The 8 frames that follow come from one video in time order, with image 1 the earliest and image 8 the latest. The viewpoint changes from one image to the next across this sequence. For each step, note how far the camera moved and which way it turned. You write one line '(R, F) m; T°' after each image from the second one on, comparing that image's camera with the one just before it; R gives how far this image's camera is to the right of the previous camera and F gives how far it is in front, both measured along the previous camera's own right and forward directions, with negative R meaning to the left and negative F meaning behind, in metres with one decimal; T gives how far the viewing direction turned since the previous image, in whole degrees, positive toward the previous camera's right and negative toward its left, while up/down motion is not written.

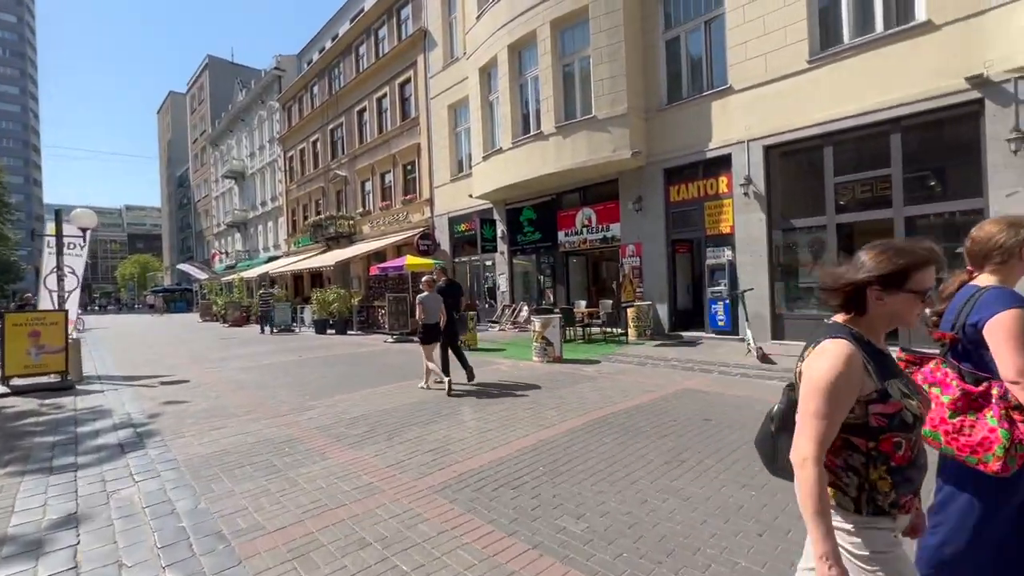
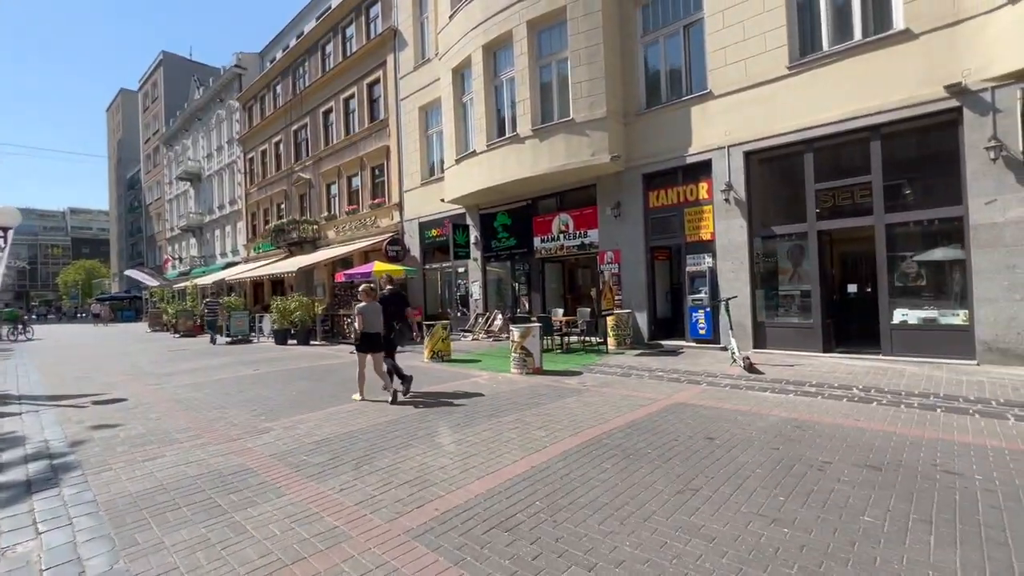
(-0.2, +0.6) m; +4°
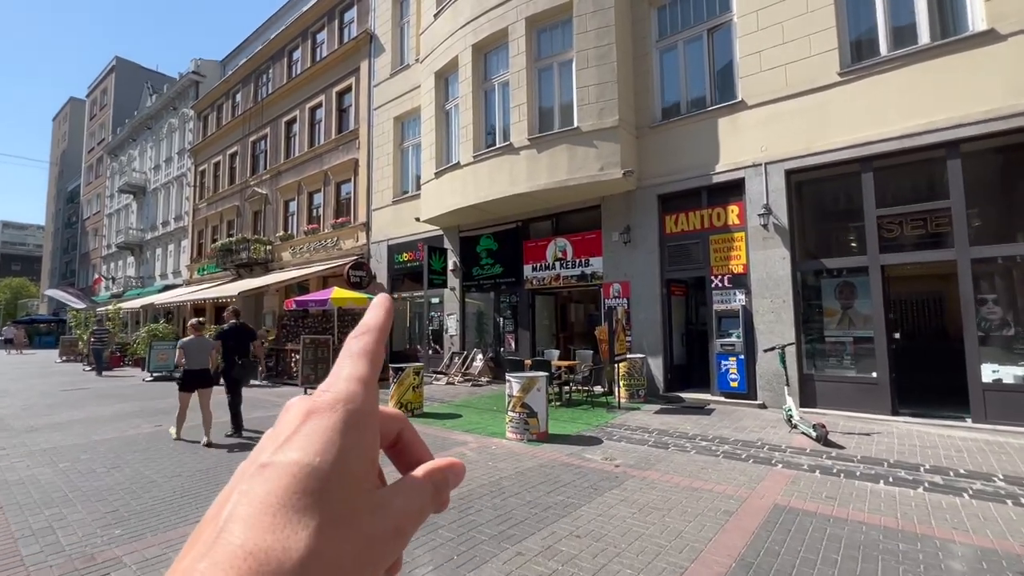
(-0.5, +2.3) m; +4°
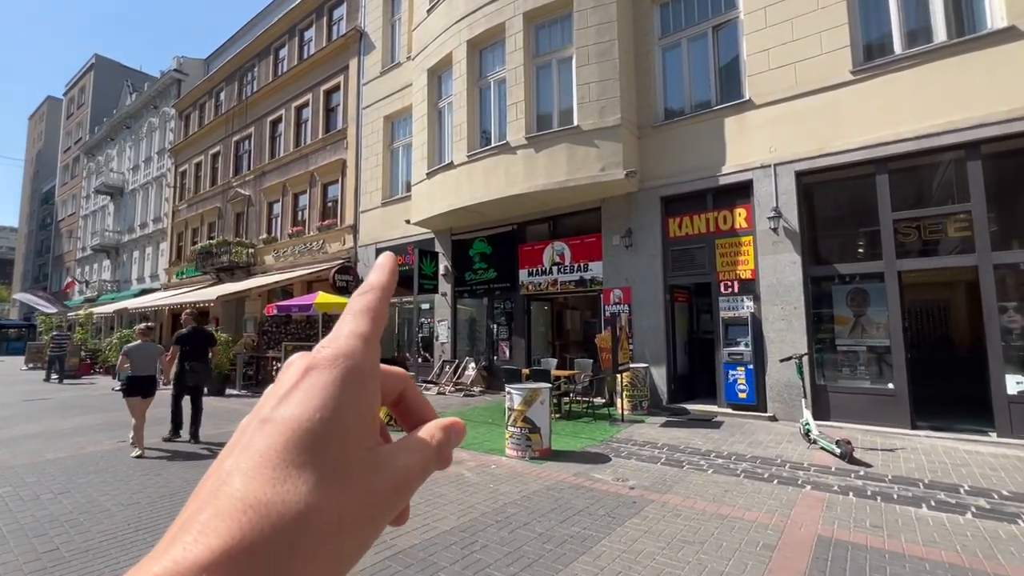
(-0.2, +0.6) m; +2°
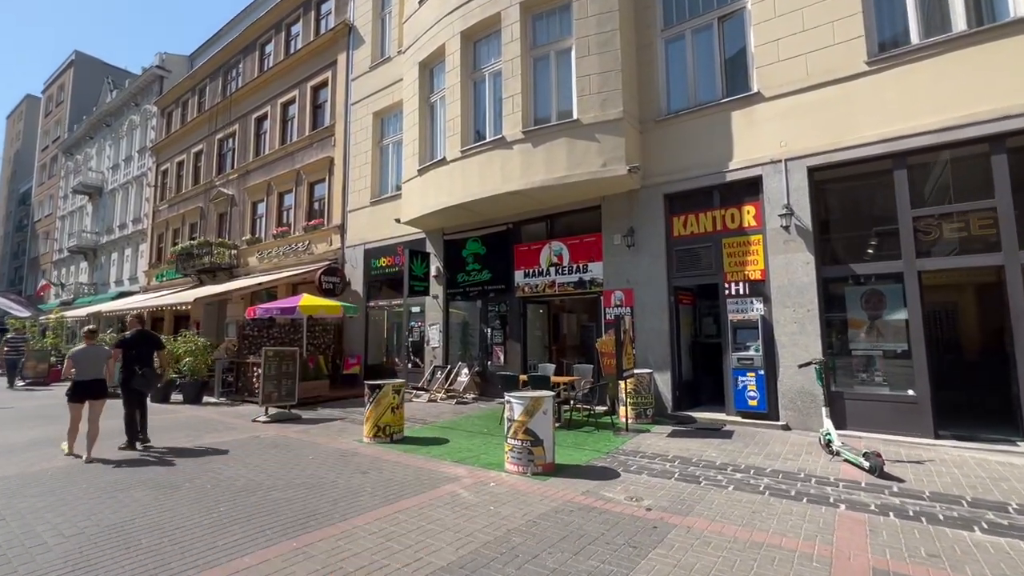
(-0.1, +0.6) m; +1°
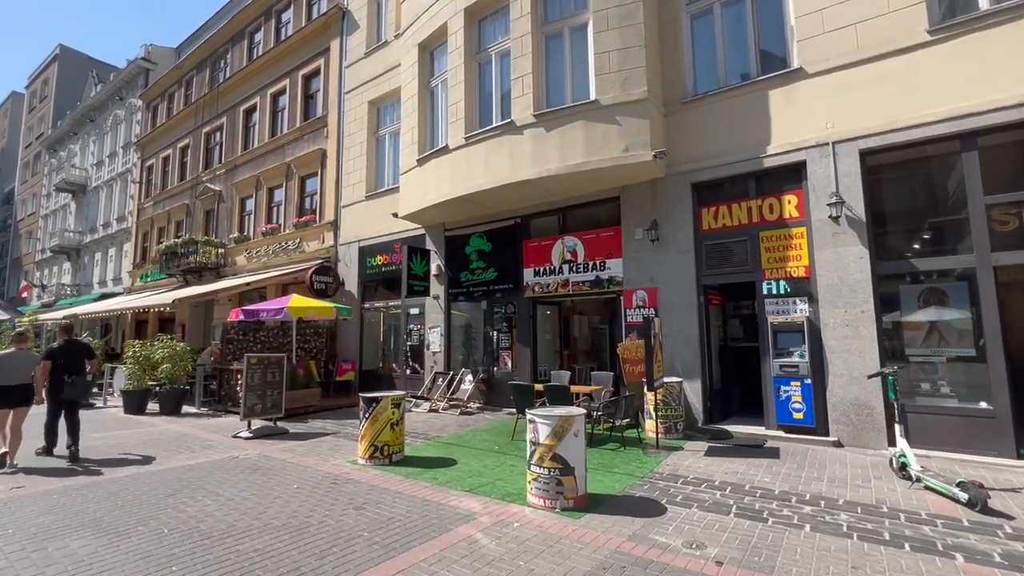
(-0.3, +1.0) m; +1°
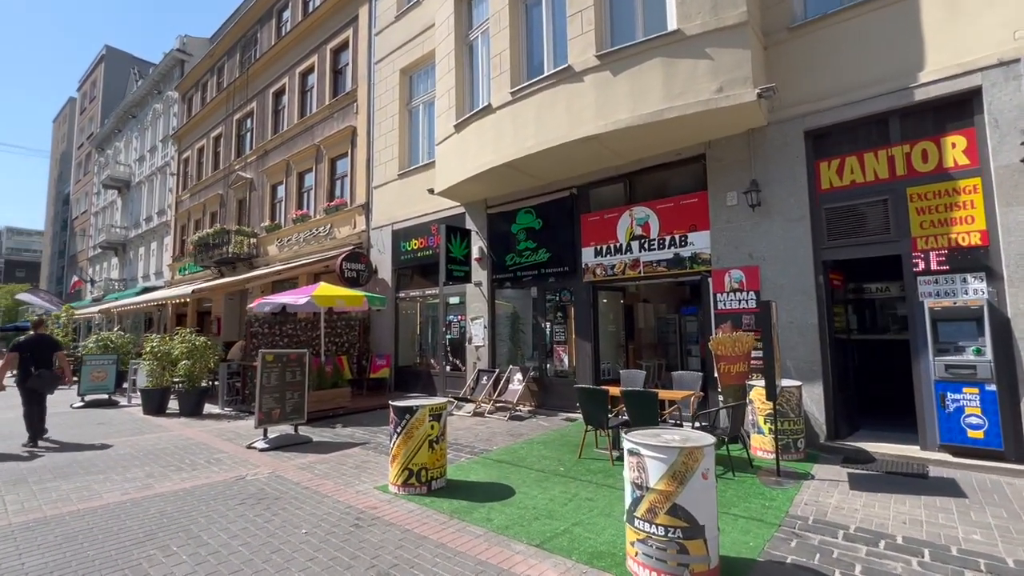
(-0.4, +1.7) m; -4°
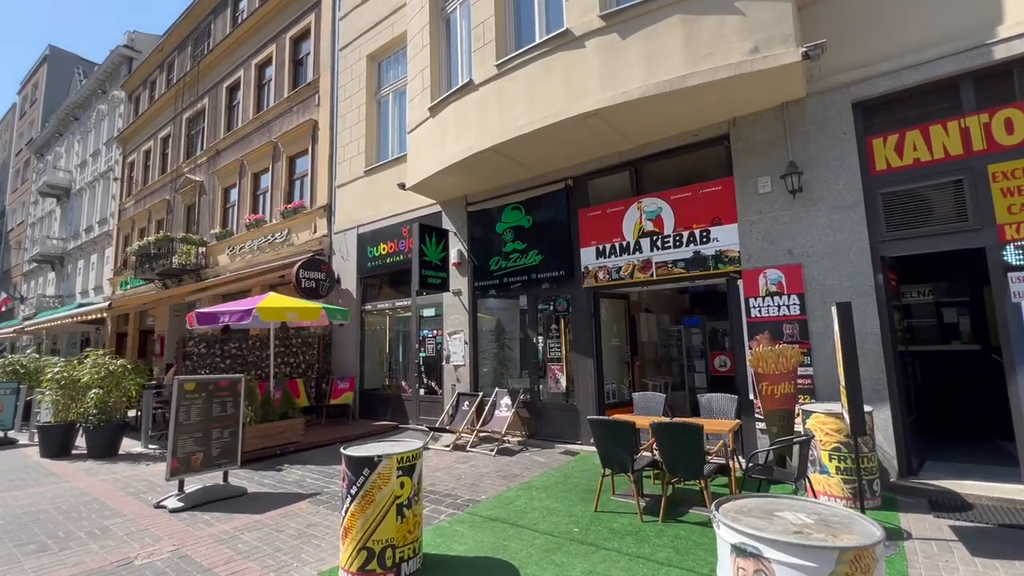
(-0.2, +1.5) m; +3°
